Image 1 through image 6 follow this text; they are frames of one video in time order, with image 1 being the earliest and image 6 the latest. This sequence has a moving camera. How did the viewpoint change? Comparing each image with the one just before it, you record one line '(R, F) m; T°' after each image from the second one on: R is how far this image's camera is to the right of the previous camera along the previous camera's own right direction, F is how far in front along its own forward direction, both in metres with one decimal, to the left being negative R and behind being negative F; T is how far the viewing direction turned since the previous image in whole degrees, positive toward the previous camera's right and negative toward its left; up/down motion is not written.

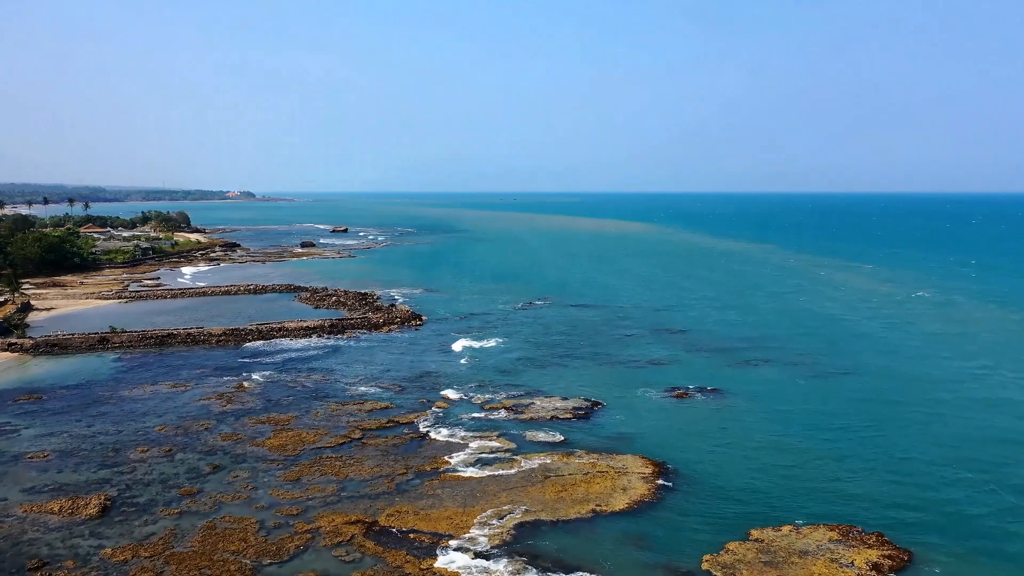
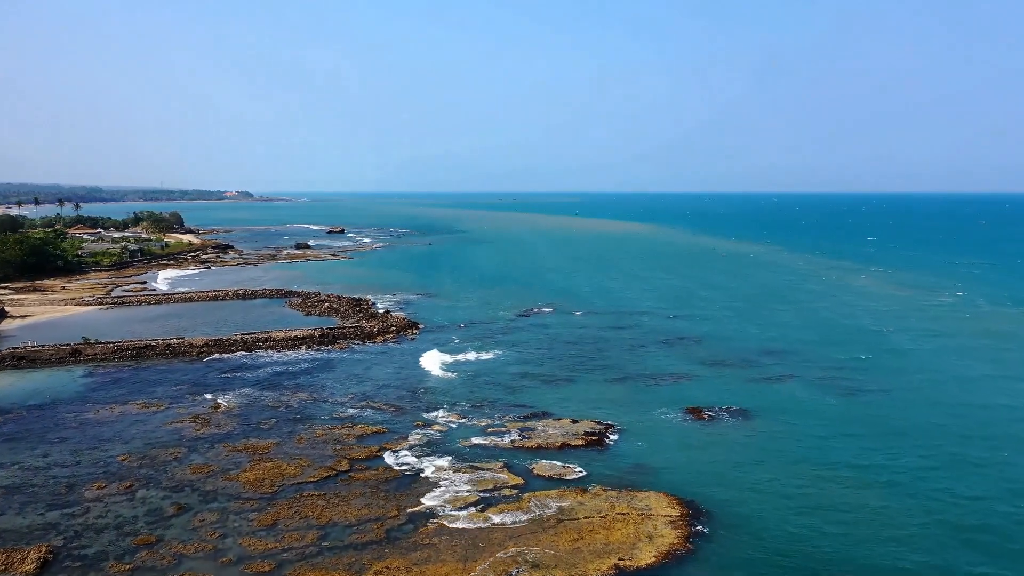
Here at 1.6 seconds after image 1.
(-0.3, +2.8) m; 0°
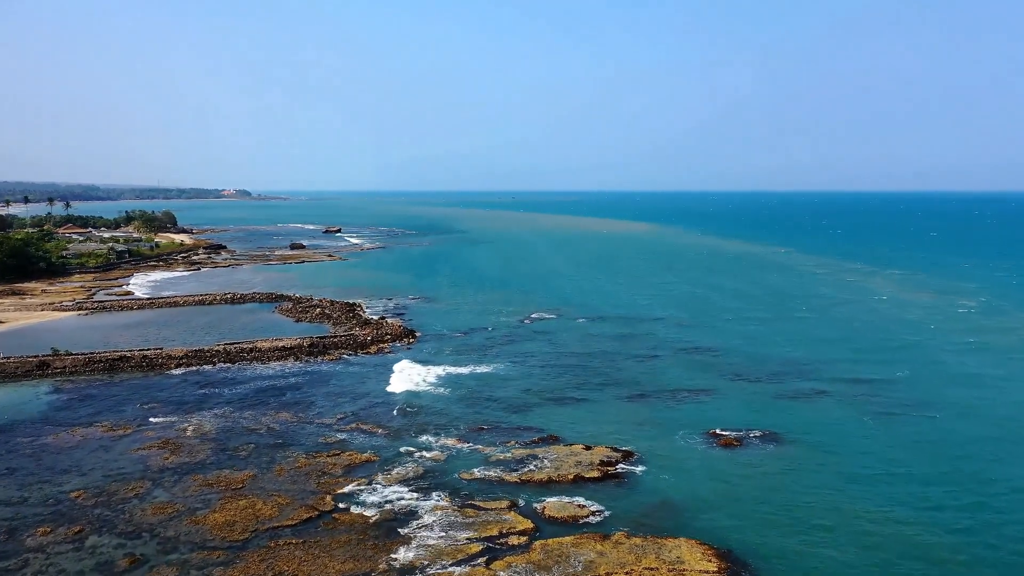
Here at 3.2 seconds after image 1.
(-0.3, +2.9) m; 0°
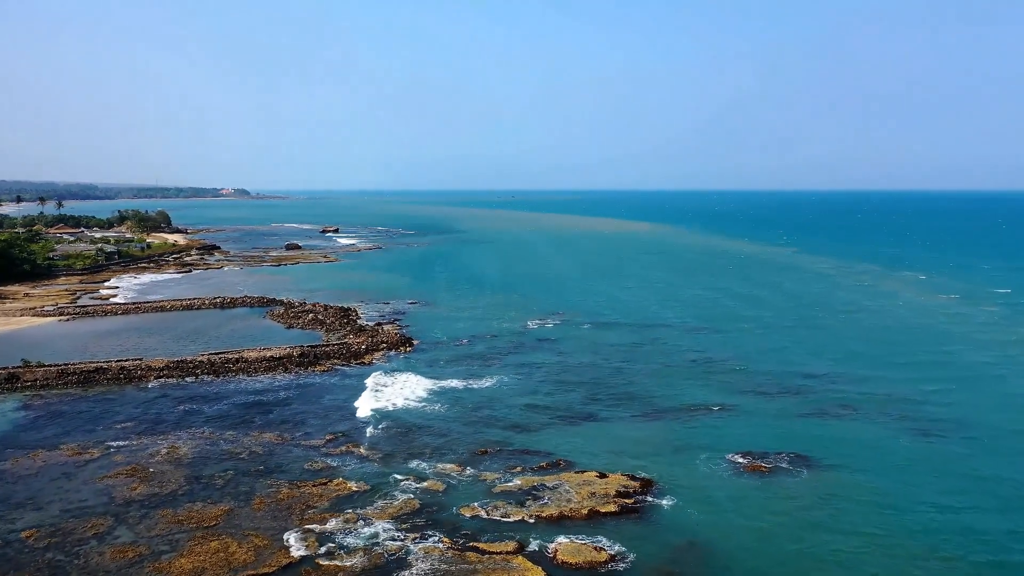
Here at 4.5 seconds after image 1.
(-0.2, +2.4) m; 0°
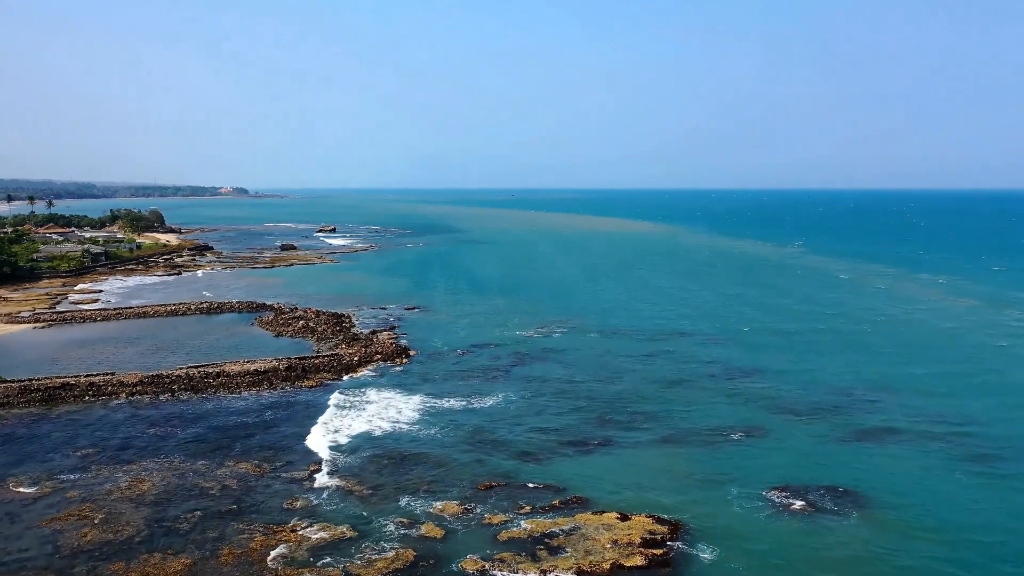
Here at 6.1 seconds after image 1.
(-0.3, +2.9) m; 0°
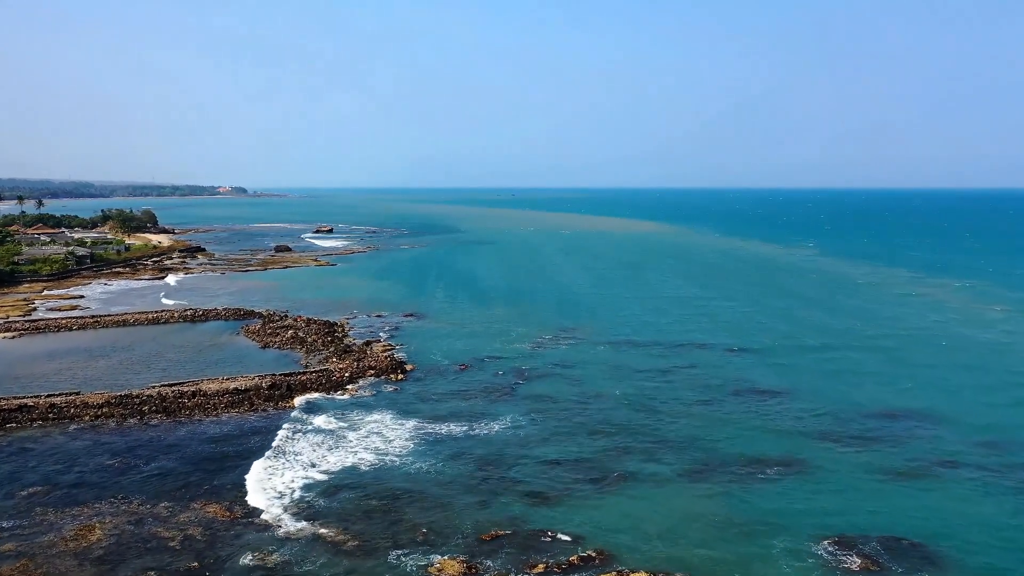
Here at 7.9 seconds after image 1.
(-0.3, +3.0) m; 0°
